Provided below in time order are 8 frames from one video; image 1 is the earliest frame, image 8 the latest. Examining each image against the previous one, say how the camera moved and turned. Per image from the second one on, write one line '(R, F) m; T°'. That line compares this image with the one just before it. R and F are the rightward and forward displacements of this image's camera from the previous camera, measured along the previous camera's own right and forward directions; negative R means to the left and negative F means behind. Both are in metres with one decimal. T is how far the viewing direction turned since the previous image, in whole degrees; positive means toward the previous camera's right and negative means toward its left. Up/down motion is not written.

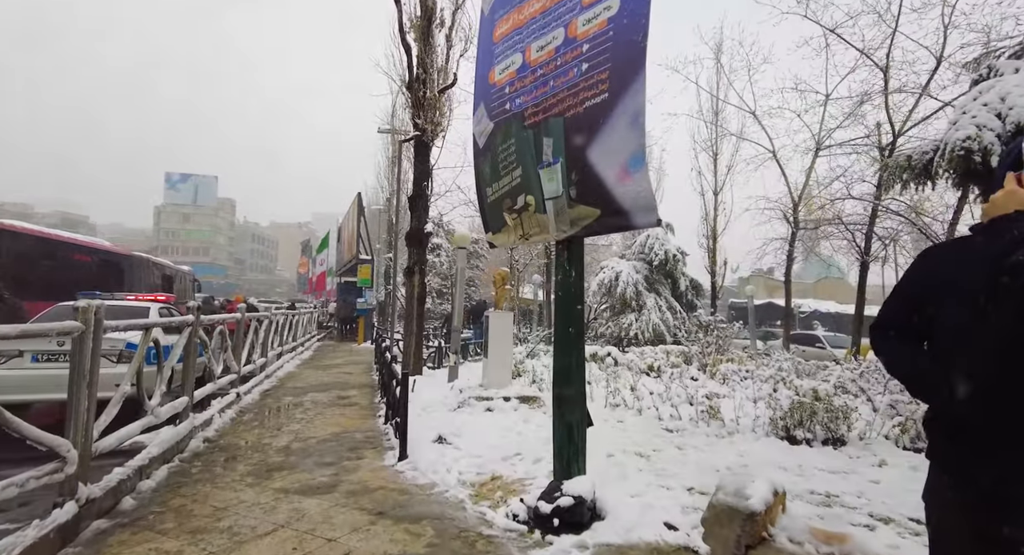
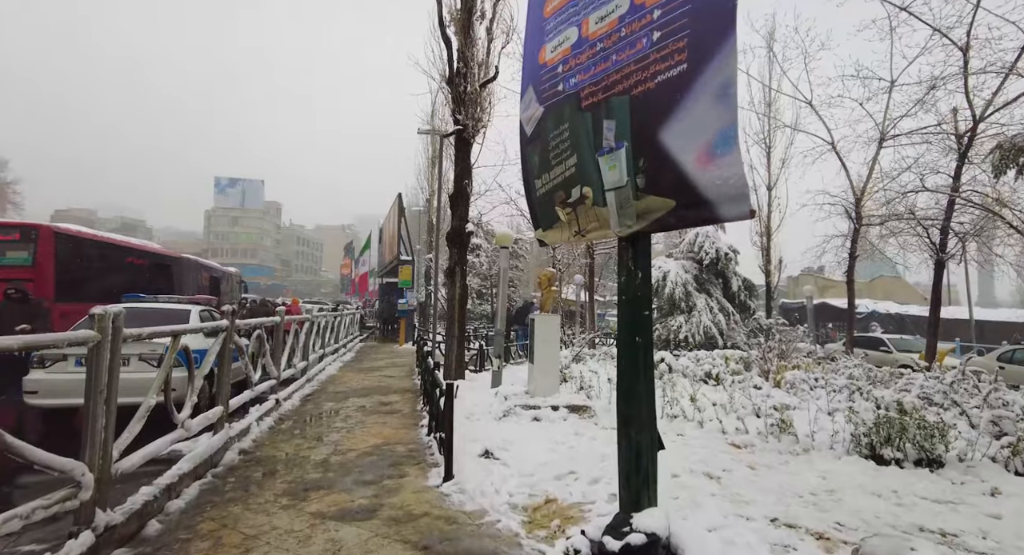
(-0.1, +0.5) m; -4°
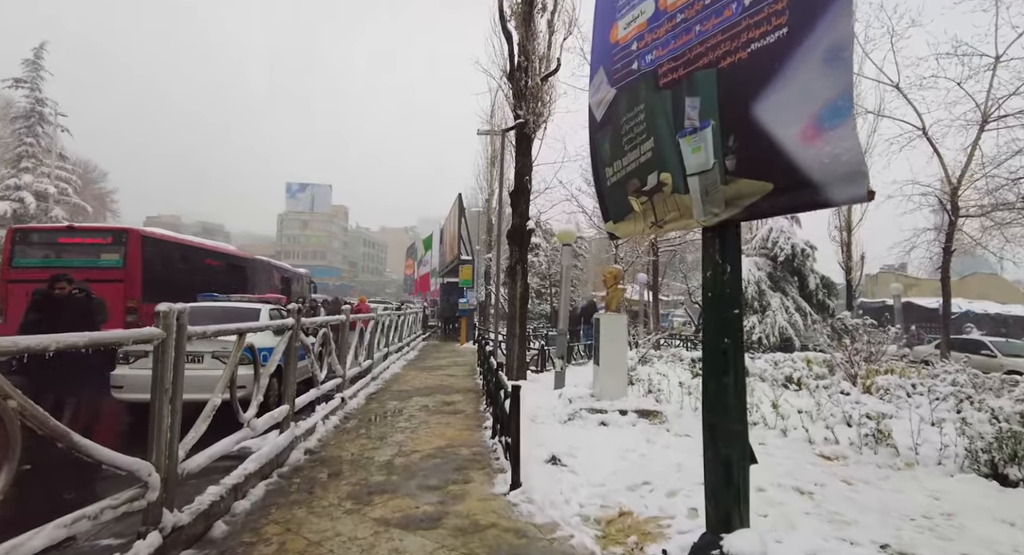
(-0.1, +0.3) m; -7°
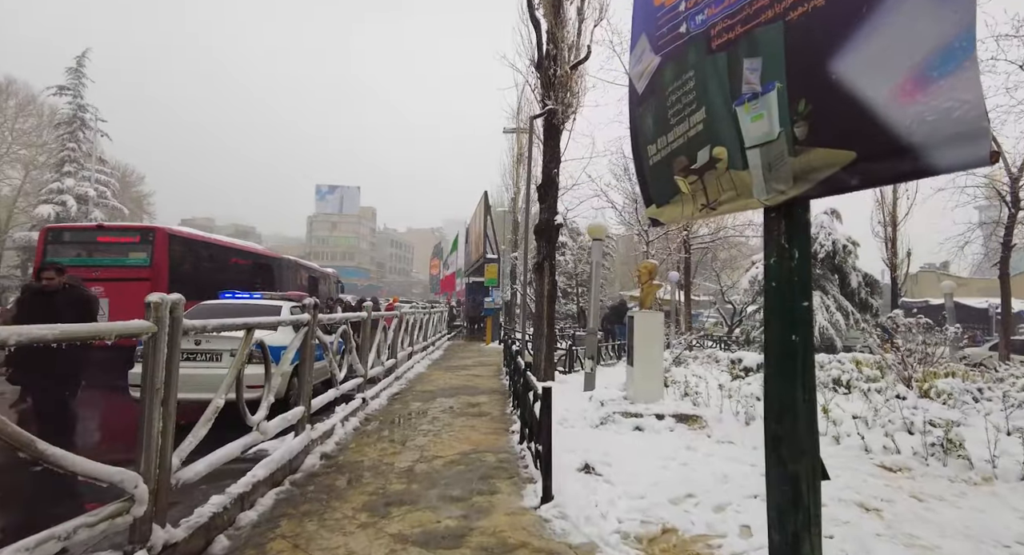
(0.0, +0.4) m; -3°
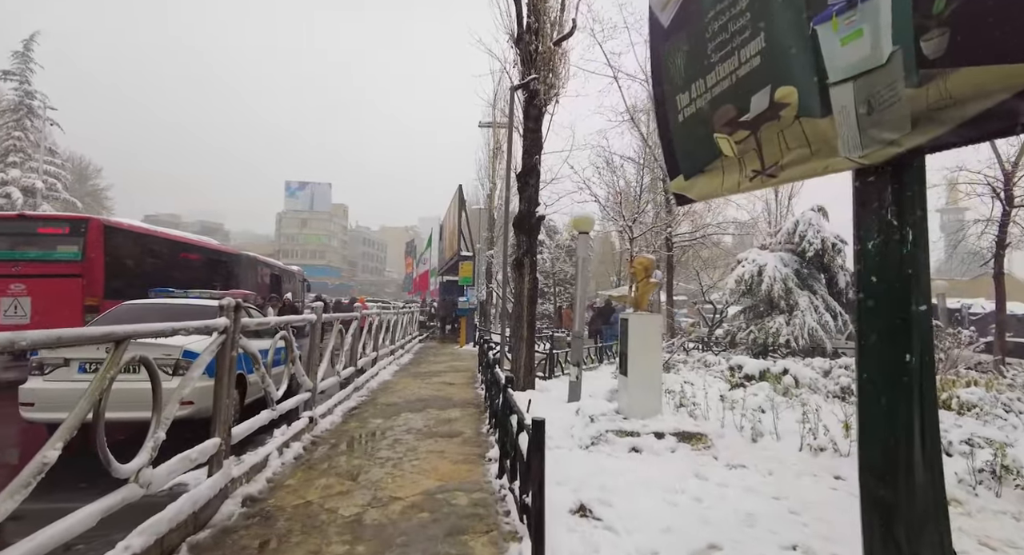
(0.0, +1.0) m; +3°
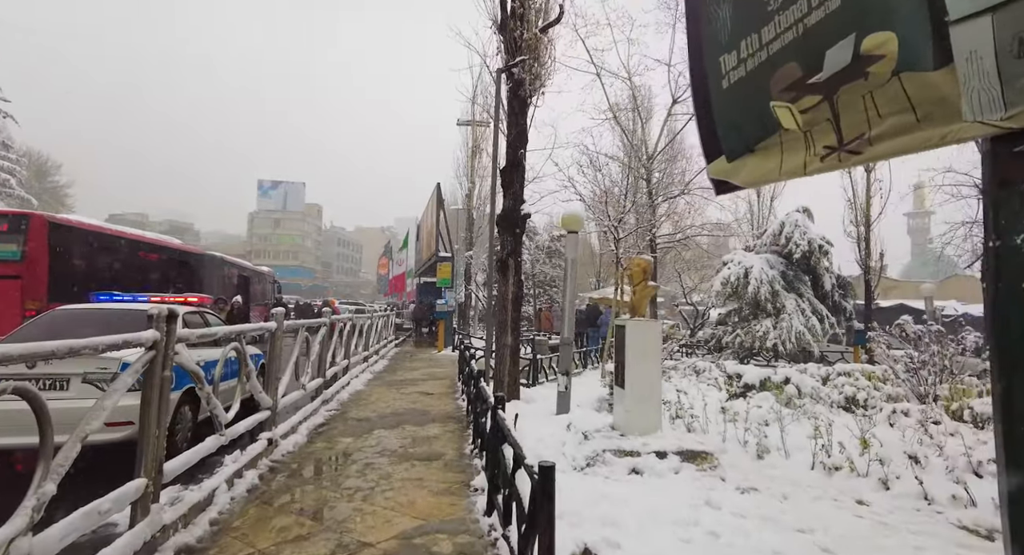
(-0.1, +0.6) m; +3°
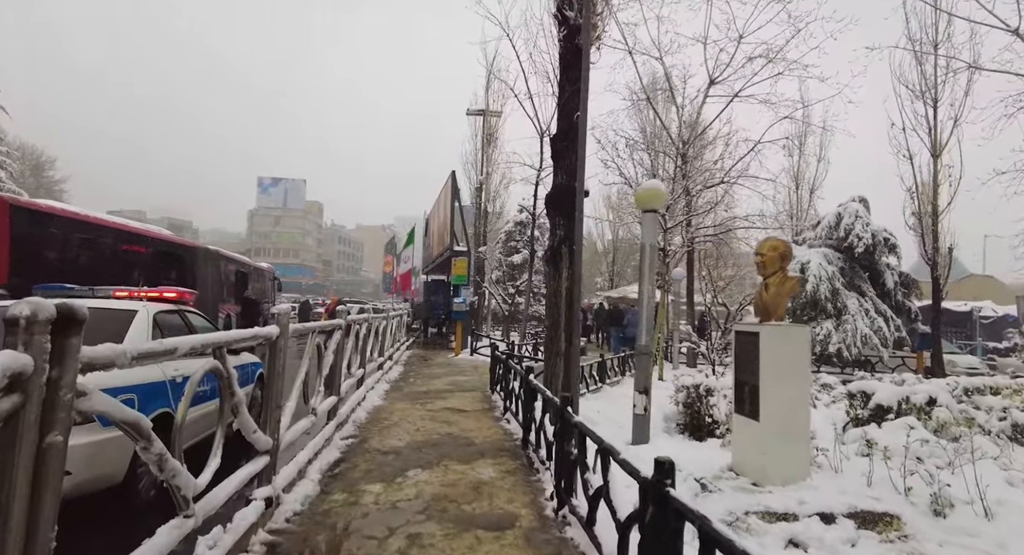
(-0.8, +1.6) m; 0°
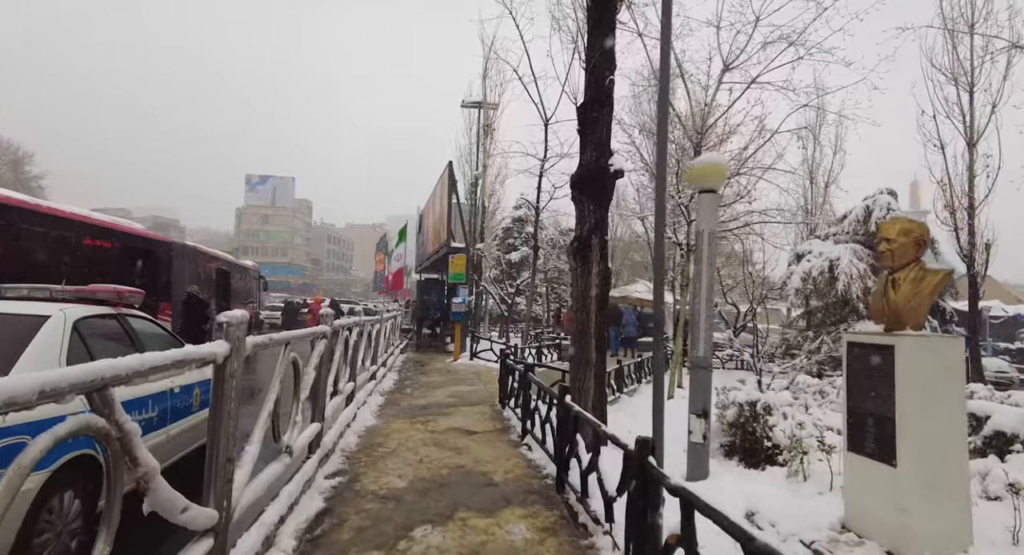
(-0.3, +1.2) m; +1°
